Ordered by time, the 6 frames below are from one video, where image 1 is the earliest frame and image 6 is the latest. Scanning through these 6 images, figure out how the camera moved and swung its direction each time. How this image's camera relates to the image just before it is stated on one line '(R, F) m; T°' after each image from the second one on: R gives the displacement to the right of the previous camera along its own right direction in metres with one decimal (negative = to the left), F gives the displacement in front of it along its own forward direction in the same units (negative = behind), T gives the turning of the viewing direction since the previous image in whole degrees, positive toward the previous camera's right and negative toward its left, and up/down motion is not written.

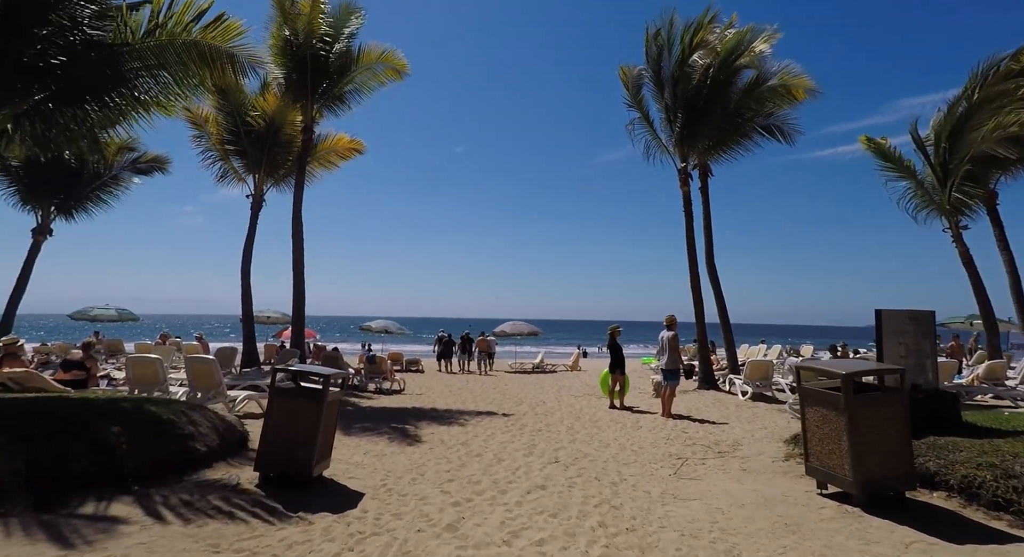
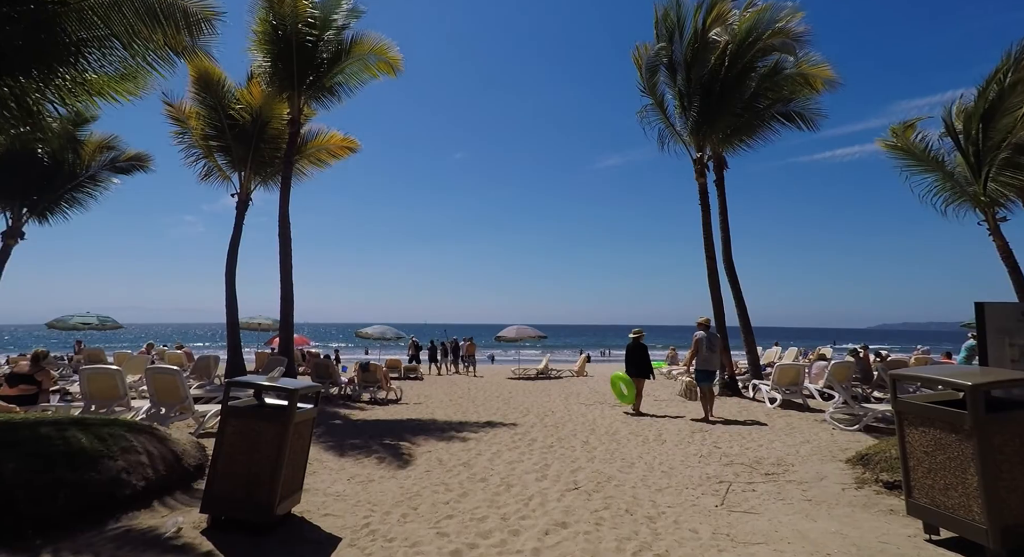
(-0.1, +0.9) m; 0°
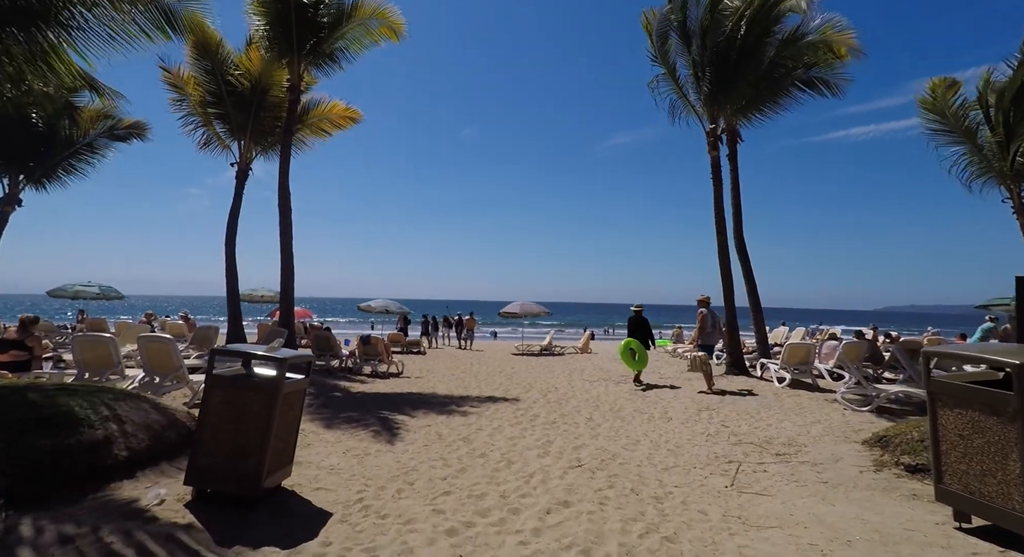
(0.0, +0.2) m; 0°
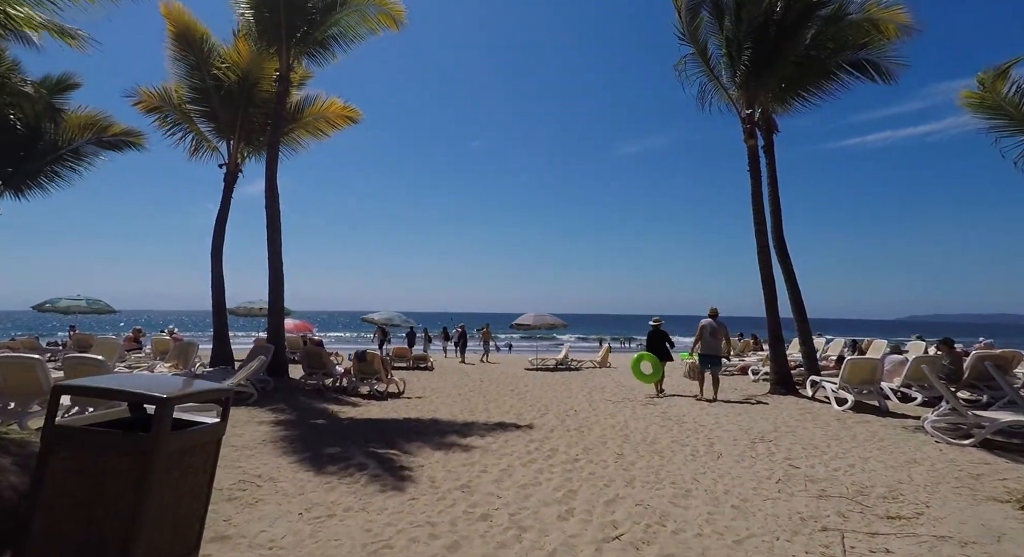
(0.0, +1.2) m; -1°
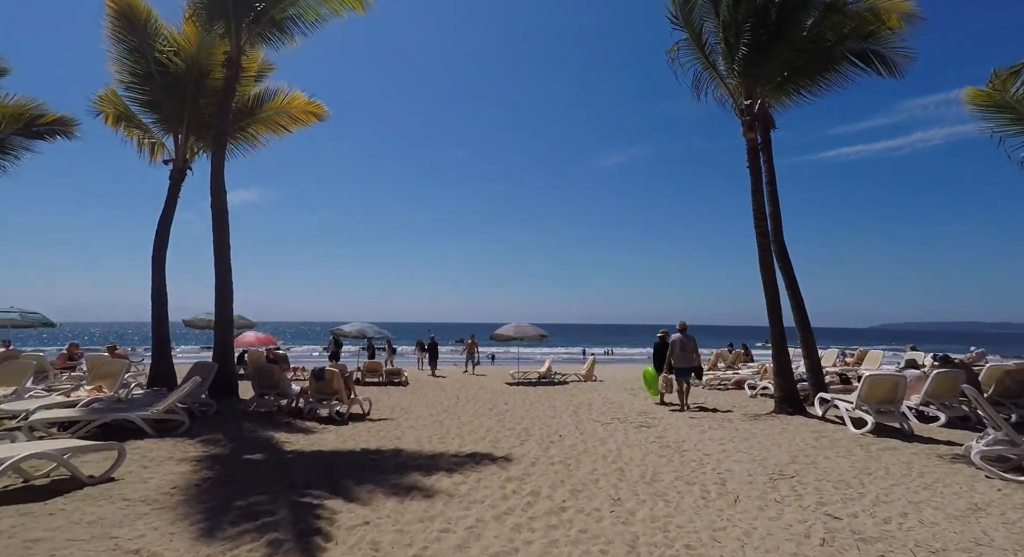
(+0.1, +1.0) m; +2°
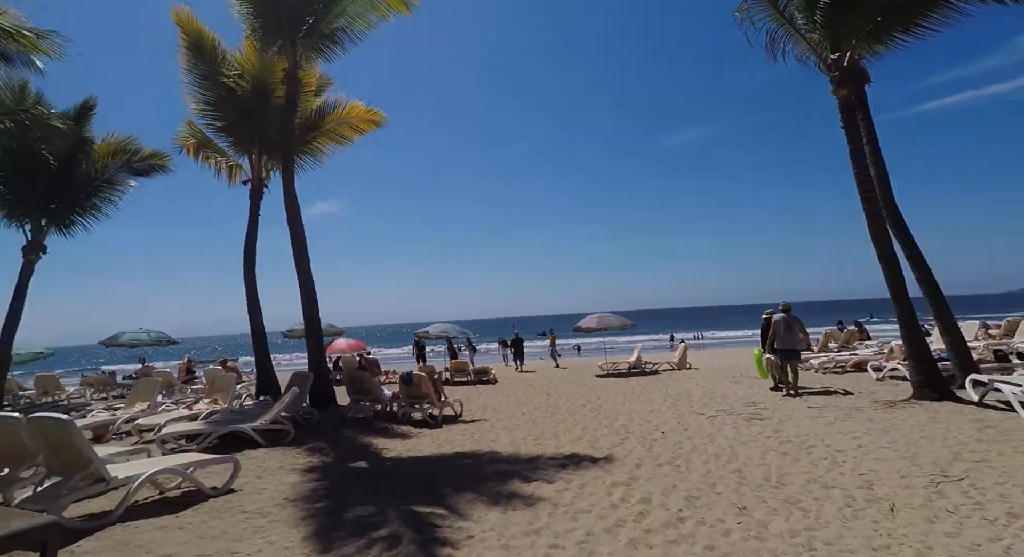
(-0.1, +0.5) m; -8°
